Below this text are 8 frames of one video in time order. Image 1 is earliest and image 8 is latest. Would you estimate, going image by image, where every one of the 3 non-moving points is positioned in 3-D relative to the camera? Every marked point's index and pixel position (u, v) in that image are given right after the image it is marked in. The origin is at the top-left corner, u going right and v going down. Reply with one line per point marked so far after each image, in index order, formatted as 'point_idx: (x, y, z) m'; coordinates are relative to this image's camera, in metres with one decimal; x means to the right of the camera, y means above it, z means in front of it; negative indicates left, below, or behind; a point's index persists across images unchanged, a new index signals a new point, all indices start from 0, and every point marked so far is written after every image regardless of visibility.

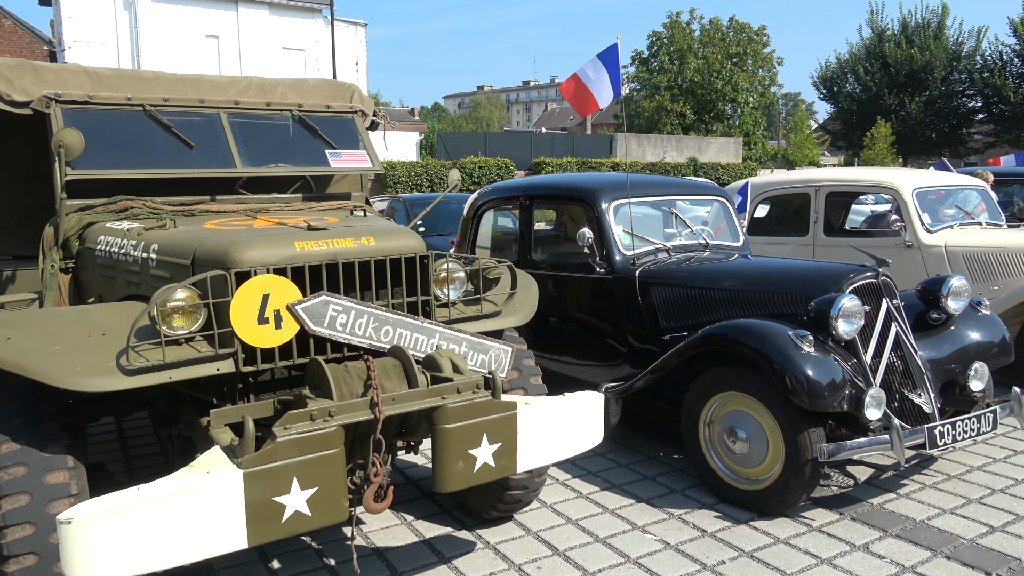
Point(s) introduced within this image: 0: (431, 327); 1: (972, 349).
0: (-0.3, -0.2, +3.0) m
1: (+2.7, -0.4, +4.4) m
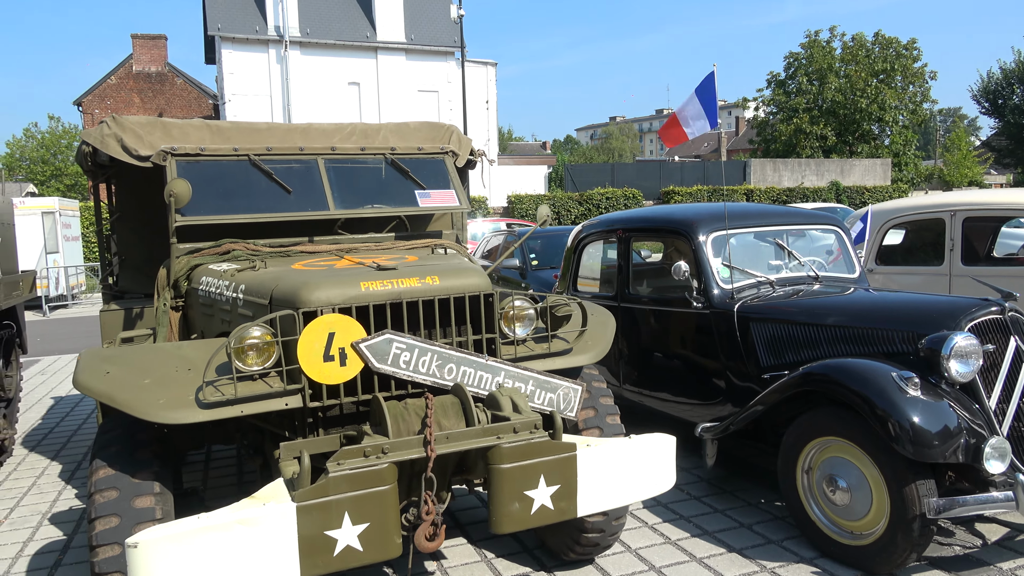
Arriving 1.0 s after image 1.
0: (-0.1, -0.3, +3.0) m
1: (+3.1, -0.5, +3.8) m
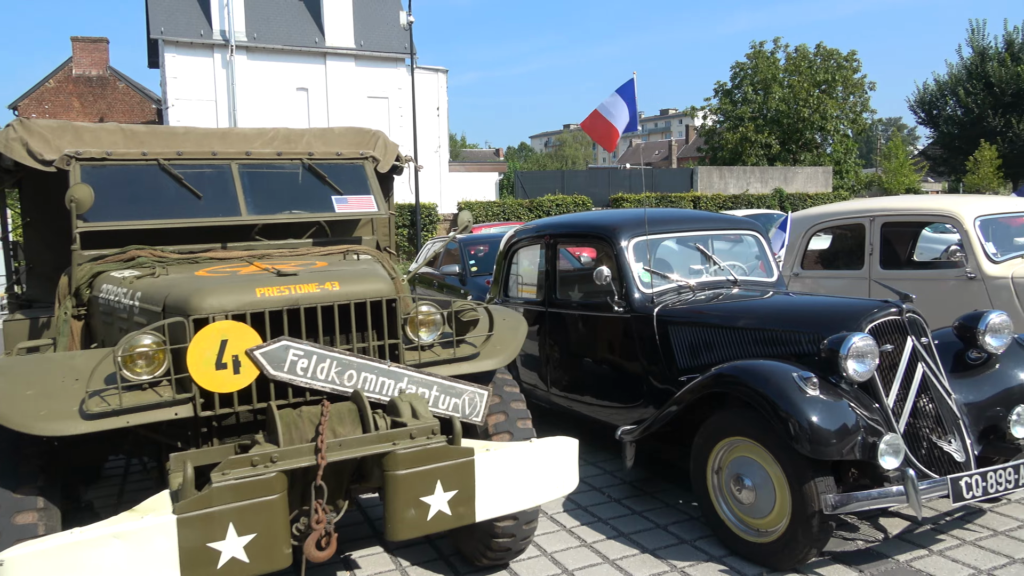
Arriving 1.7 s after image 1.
0: (-0.5, -0.3, +3.0) m
1: (+2.7, -0.5, +4.0) m
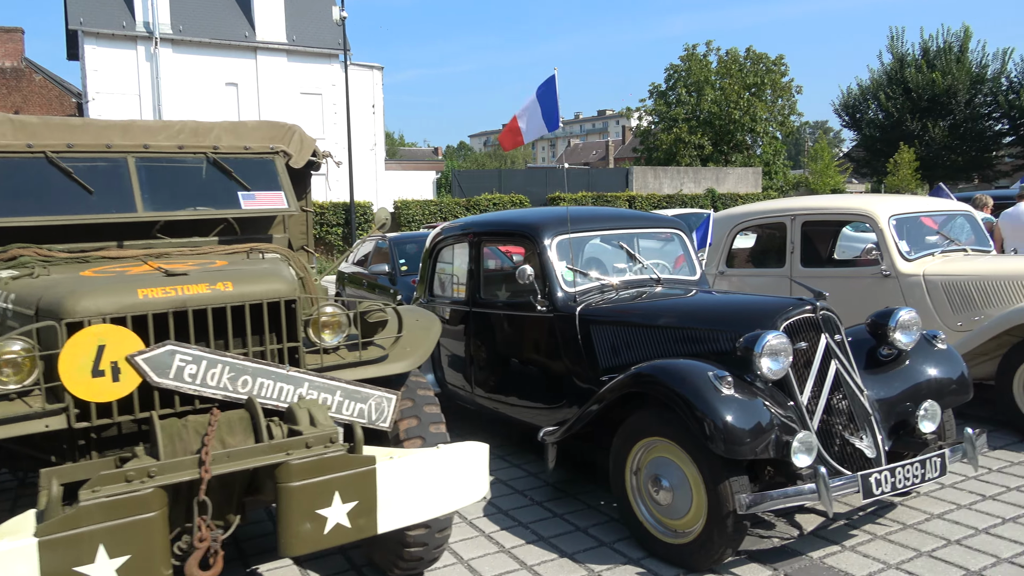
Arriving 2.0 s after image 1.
0: (-0.8, -0.3, +2.8) m
1: (+2.2, -0.5, +4.1) m
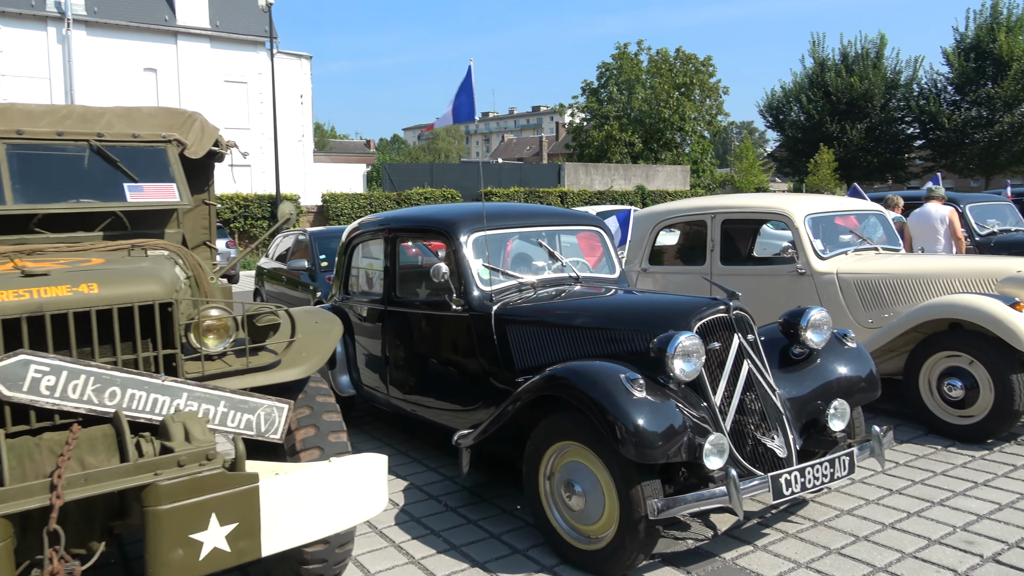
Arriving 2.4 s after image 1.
0: (-1.2, -0.3, +2.6) m
1: (+1.8, -0.5, +4.1) m
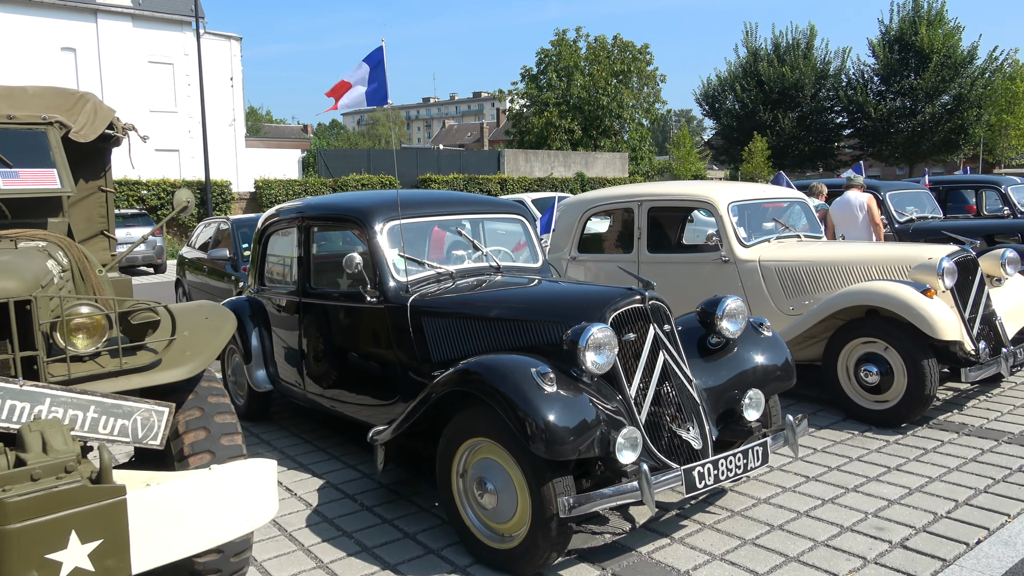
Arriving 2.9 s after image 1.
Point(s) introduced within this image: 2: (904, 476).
0: (-1.5, -0.3, +2.4) m
1: (+1.3, -0.5, +4.1) m
2: (+2.3, -1.1, +4.4) m
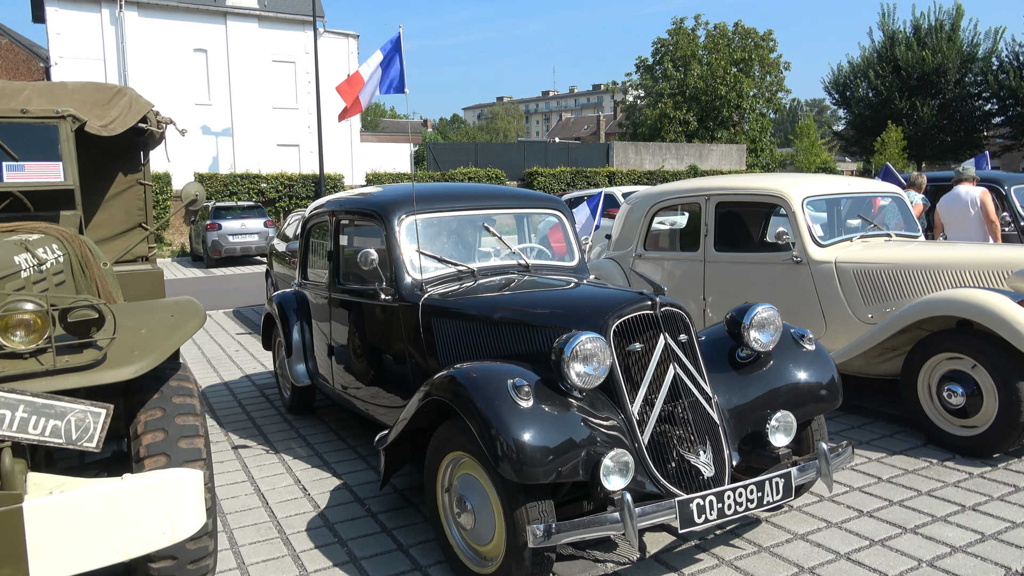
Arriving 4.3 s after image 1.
0: (-1.7, -0.3, +2.3) m
1: (+1.3, -0.5, +3.6) m
2: (+2.4, -1.2, +3.8) m
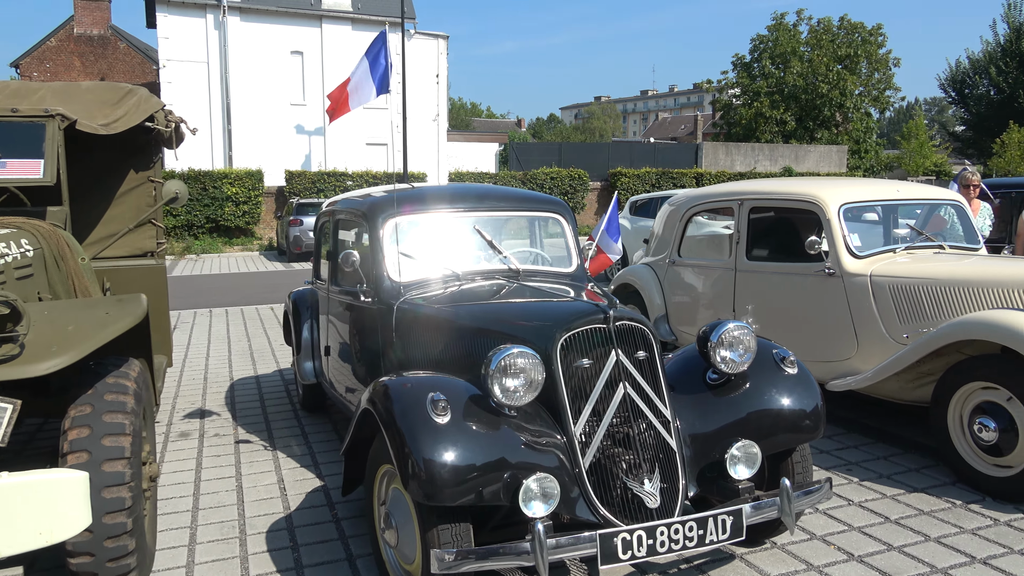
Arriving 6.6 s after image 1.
0: (-2.1, -0.3, +2.4) m
1: (+1.1, -0.6, +3.3) m
2: (+2.1, -1.3, +3.3) m
